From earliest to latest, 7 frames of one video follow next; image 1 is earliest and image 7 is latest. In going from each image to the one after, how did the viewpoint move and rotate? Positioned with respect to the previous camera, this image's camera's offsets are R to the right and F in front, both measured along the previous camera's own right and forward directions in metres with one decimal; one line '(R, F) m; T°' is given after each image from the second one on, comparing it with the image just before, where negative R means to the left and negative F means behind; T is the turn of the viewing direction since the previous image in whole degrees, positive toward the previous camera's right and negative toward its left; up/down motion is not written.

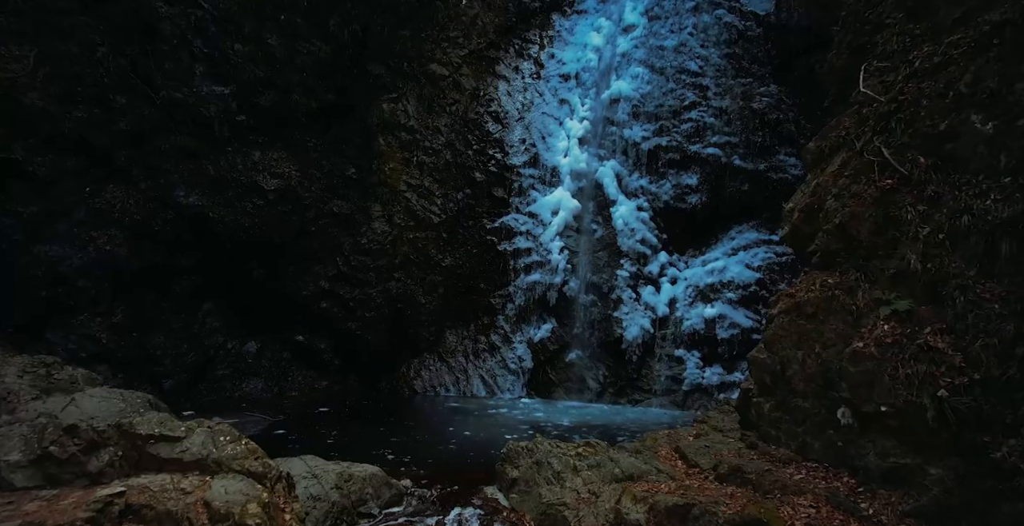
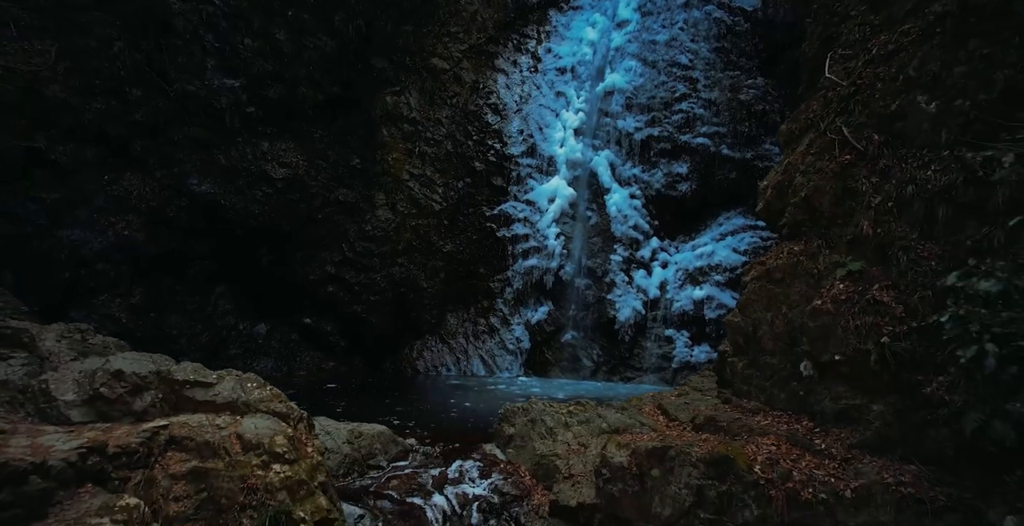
(+0.1, -0.6) m; 0°
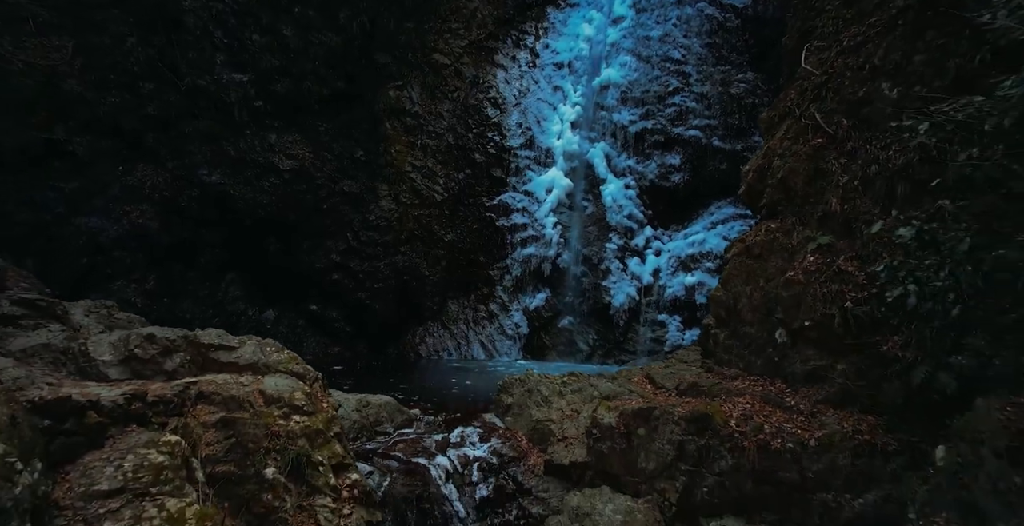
(0.0, -0.5) m; 0°
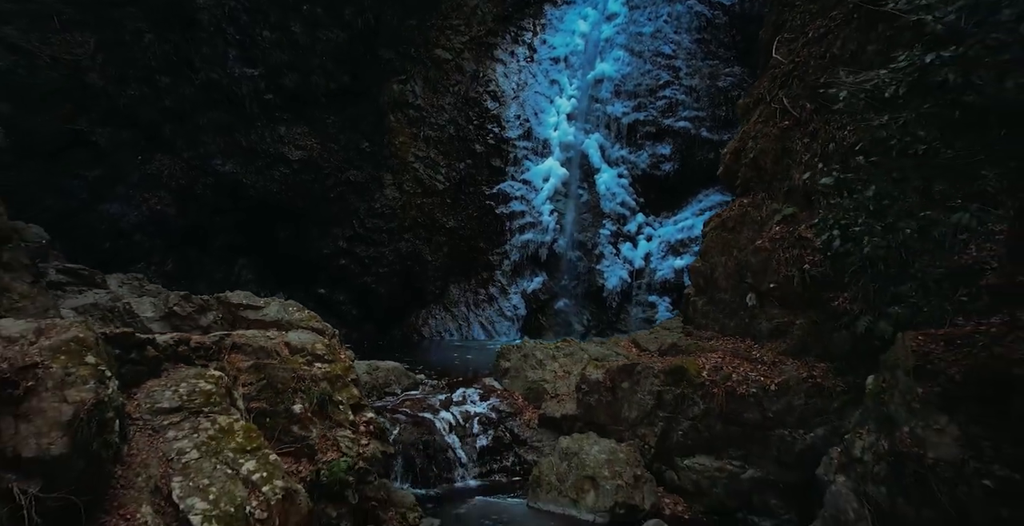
(0.0, -0.8) m; 0°
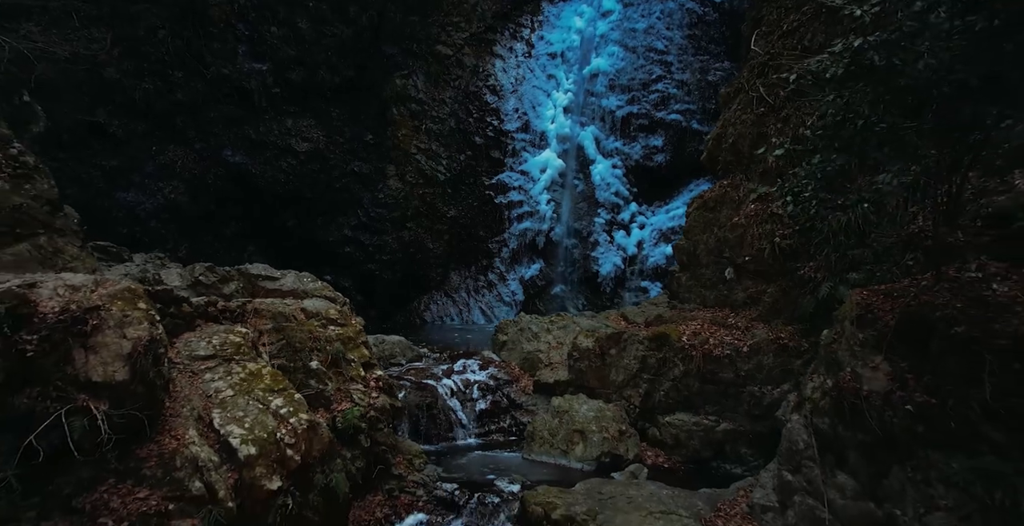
(+0.1, -0.6) m; 0°
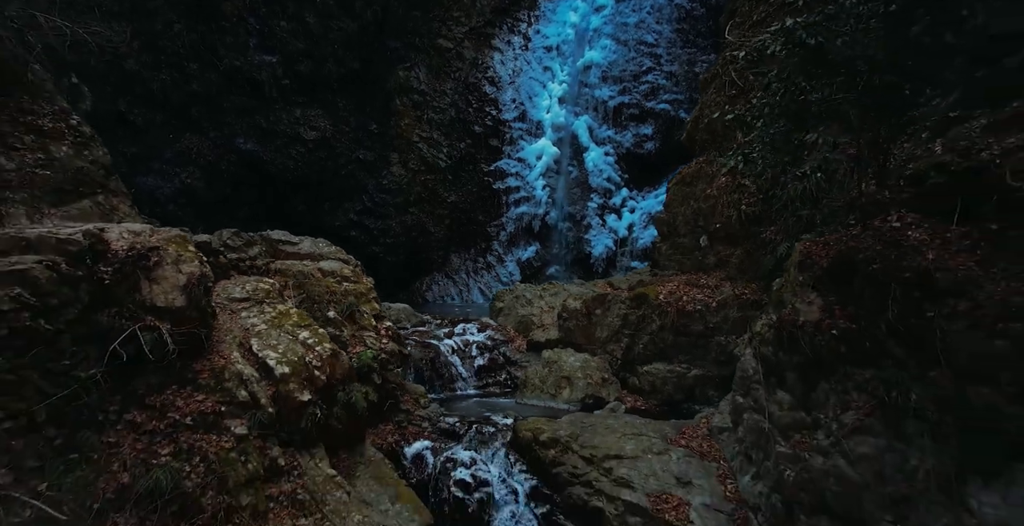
(+0.1, -0.9) m; 0°
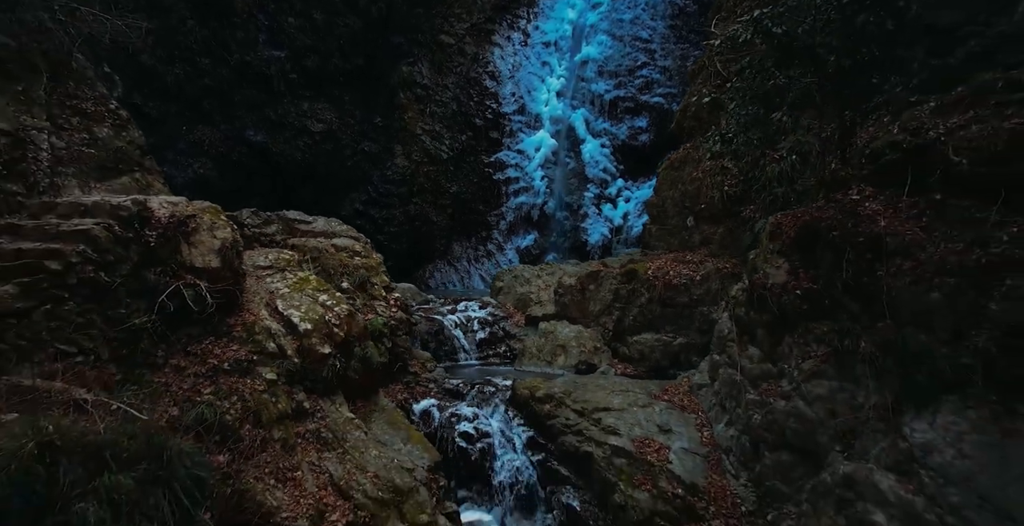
(0.0, -0.6) m; 0°
